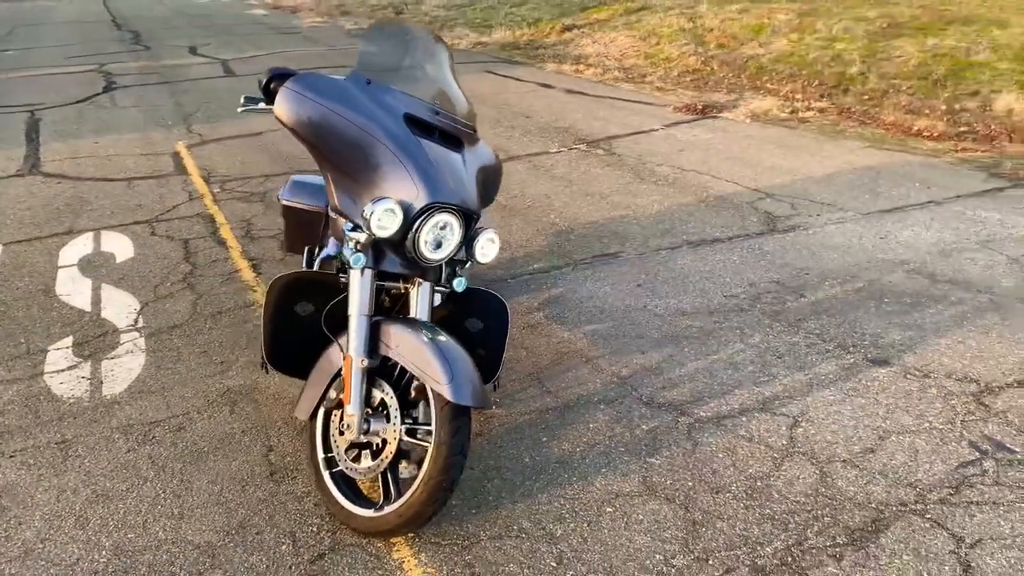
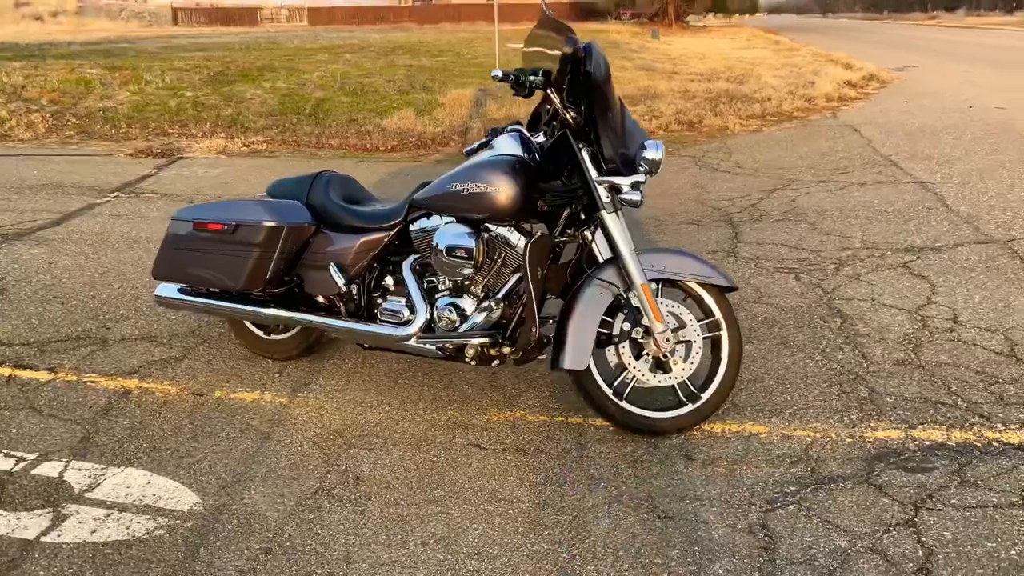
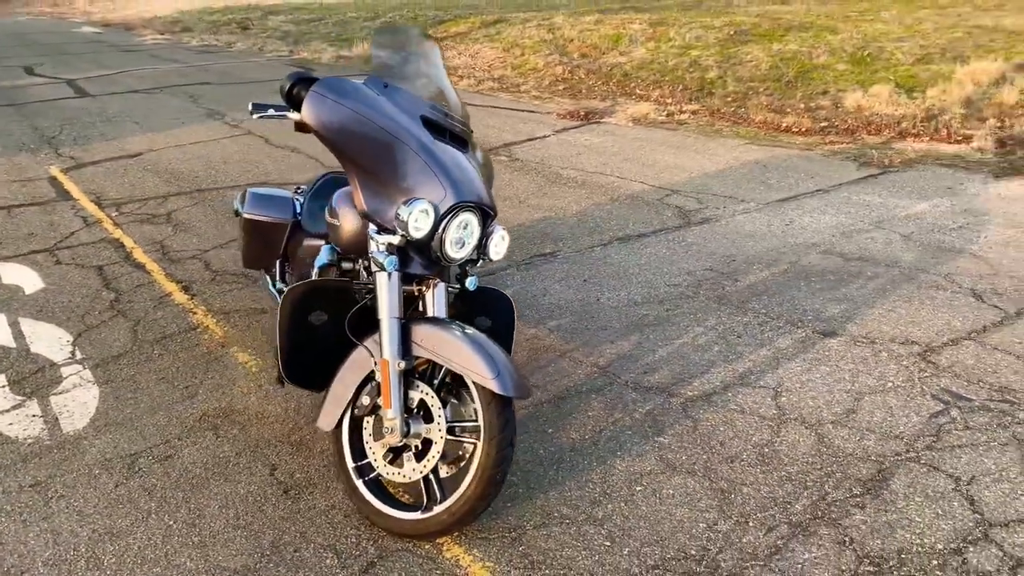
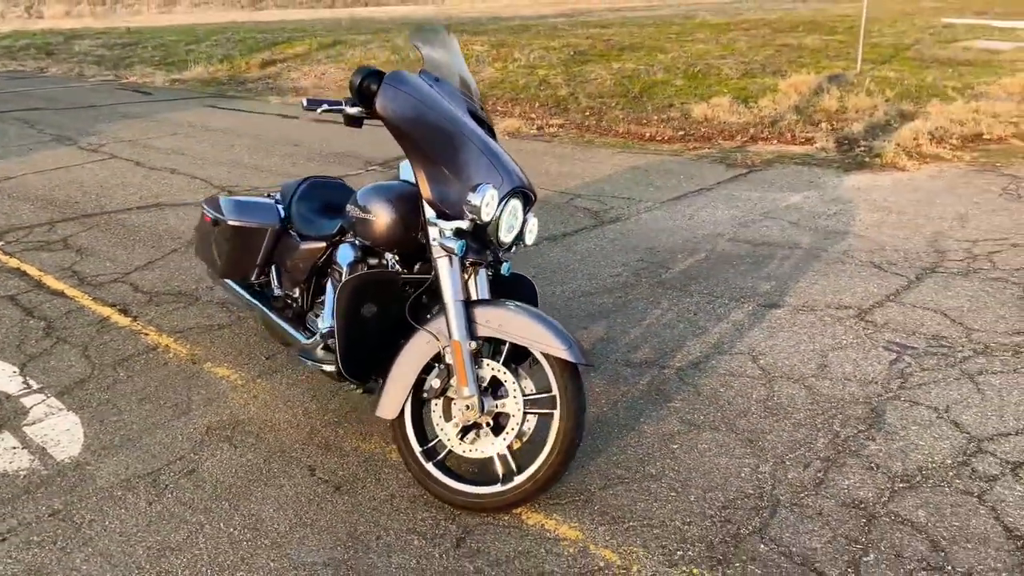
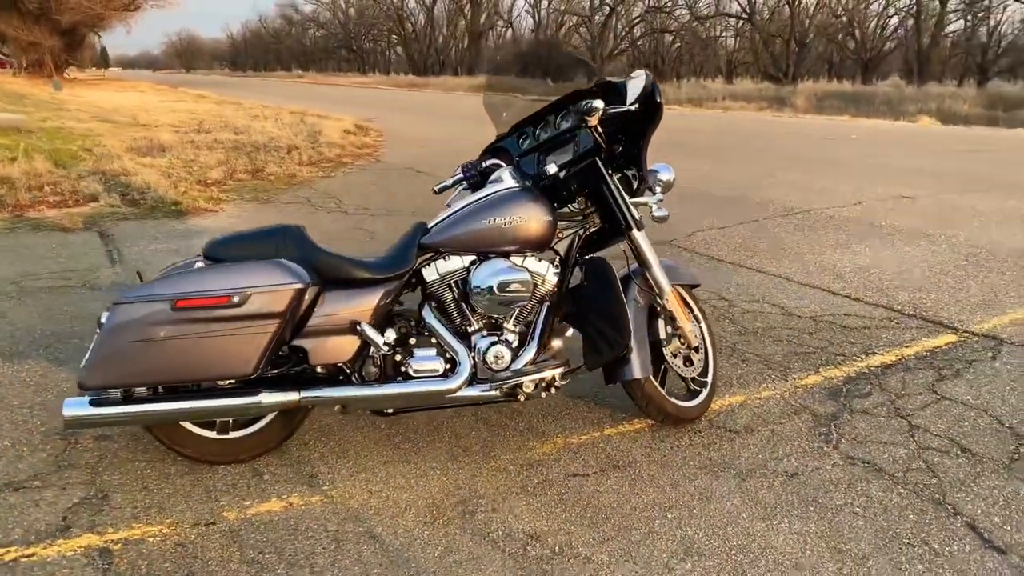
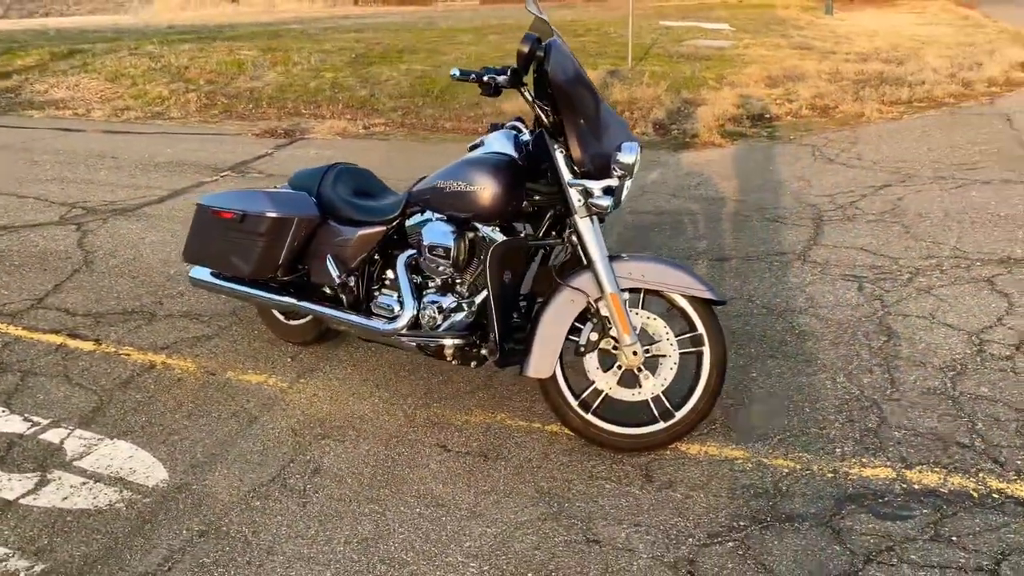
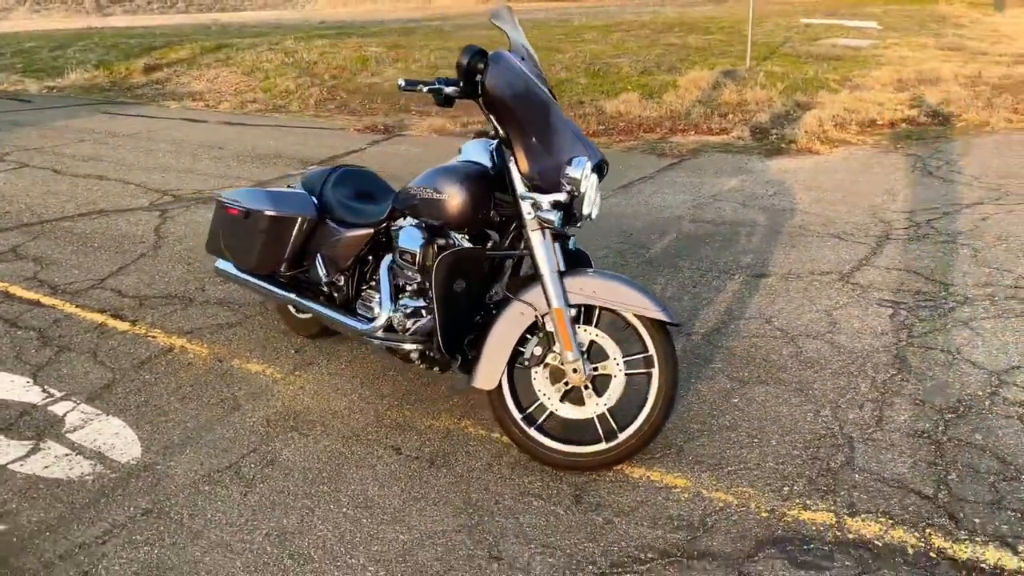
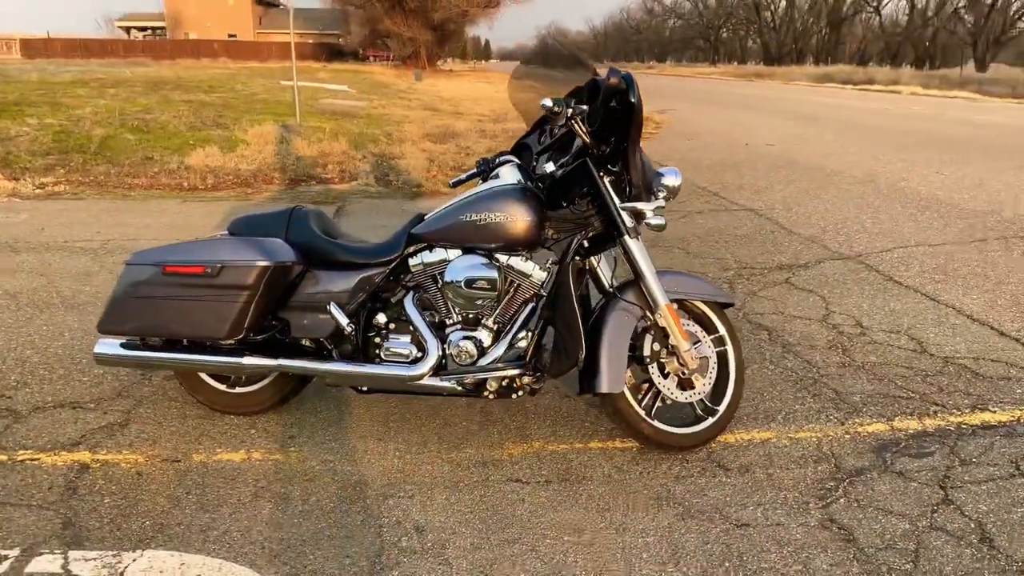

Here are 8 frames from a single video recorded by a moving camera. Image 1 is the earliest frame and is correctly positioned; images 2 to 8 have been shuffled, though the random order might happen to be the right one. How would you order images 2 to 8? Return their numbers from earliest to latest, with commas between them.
3, 4, 7, 6, 2, 8, 5
